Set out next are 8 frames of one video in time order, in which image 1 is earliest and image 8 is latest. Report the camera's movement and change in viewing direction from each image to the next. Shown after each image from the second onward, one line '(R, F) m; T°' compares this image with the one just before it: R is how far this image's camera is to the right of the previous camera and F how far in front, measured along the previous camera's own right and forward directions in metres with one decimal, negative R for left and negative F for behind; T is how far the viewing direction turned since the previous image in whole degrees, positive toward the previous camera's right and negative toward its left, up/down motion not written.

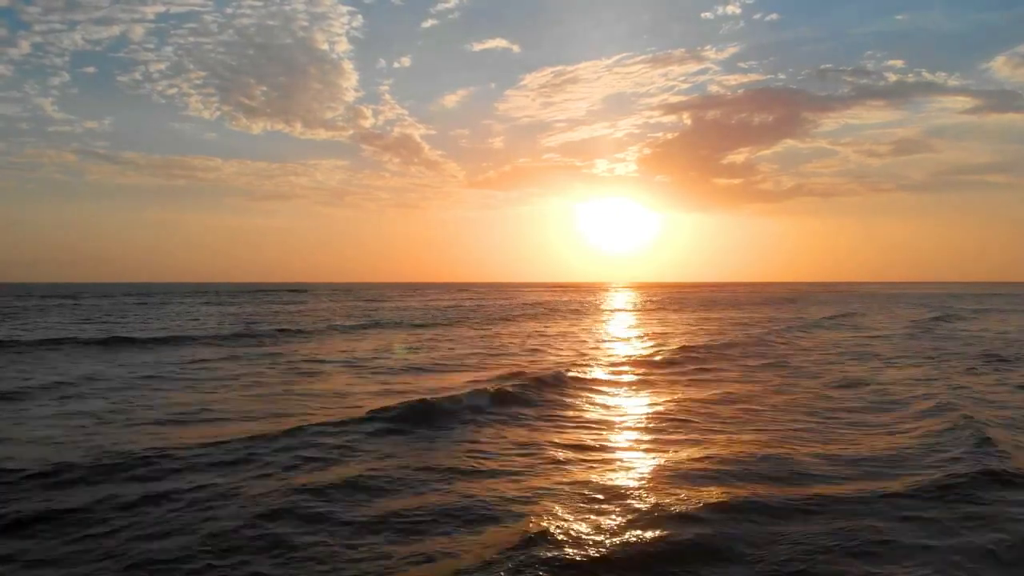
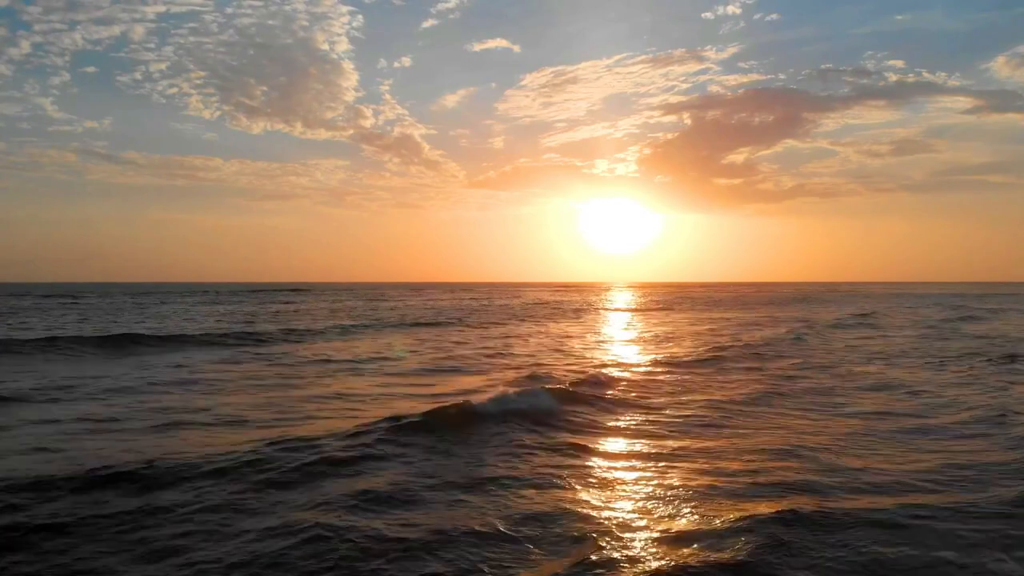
(-2.3, +0.7) m; 0°
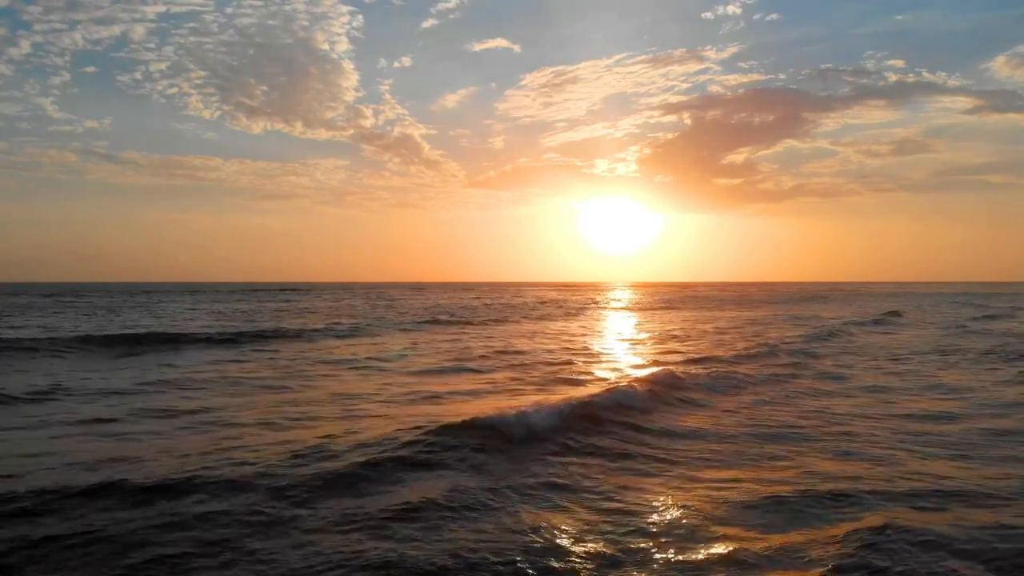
(-2.9, +1.2) m; 0°
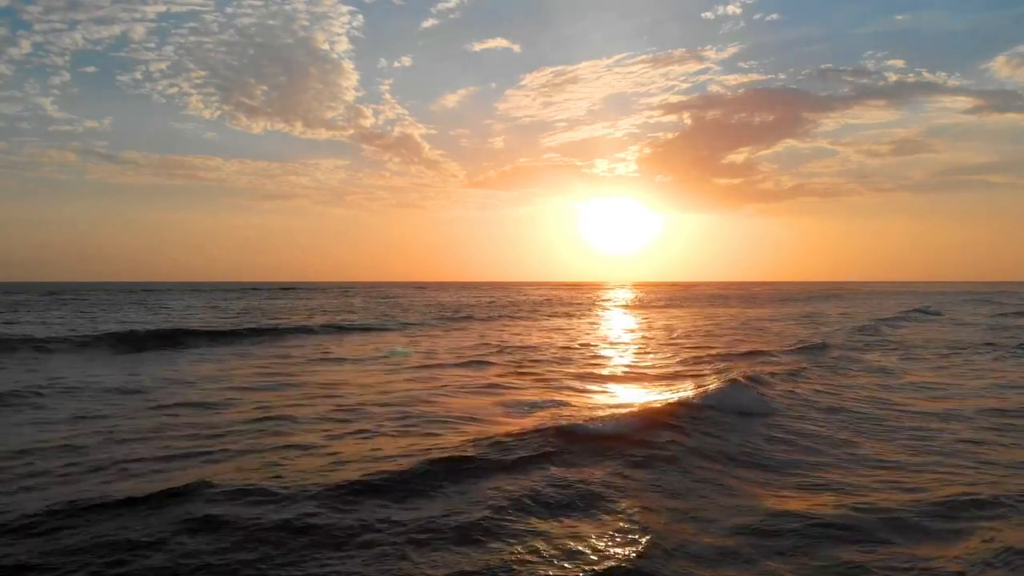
(+2.4, -1.7) m; 0°
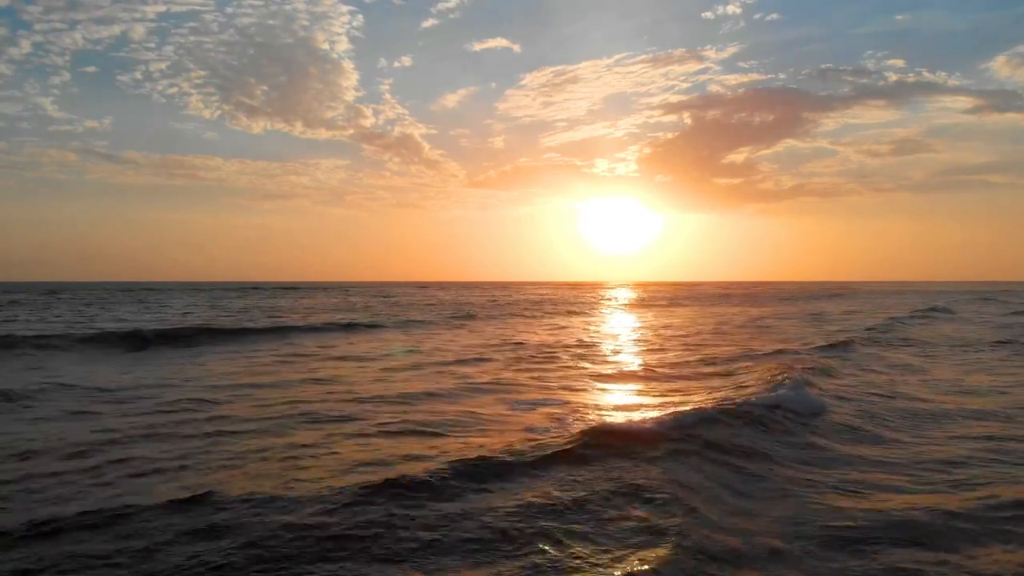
(+0.9, -0.7) m; 0°
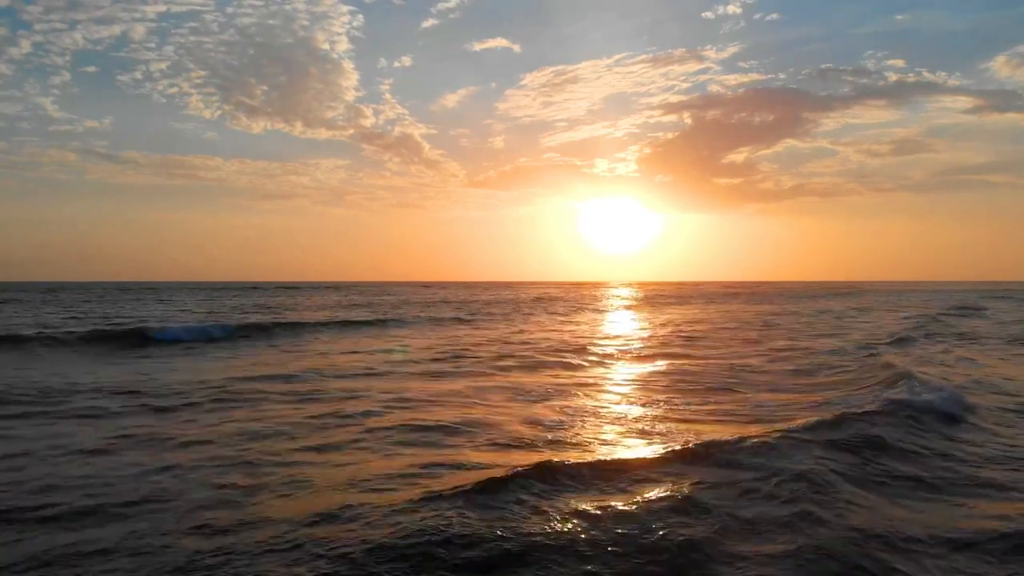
(-0.3, +0.5) m; 0°
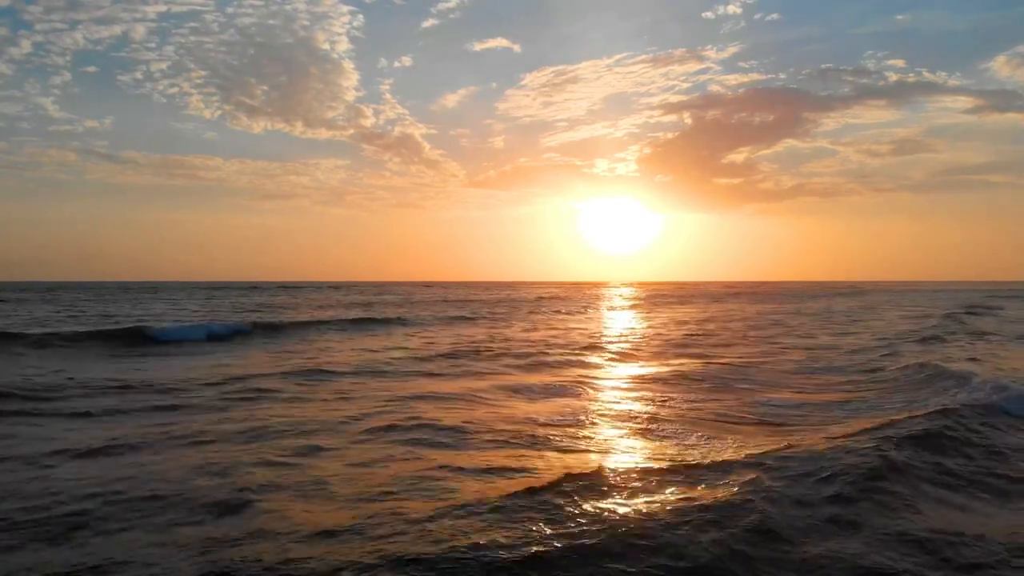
(+2.1, -1.8) m; 0°
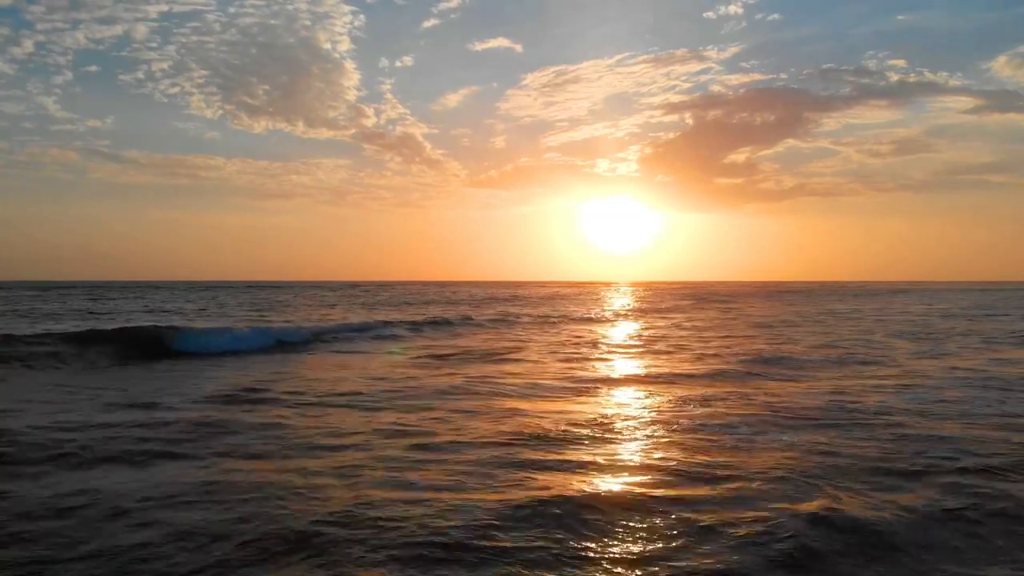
(-2.2, -2.2) m; 0°
